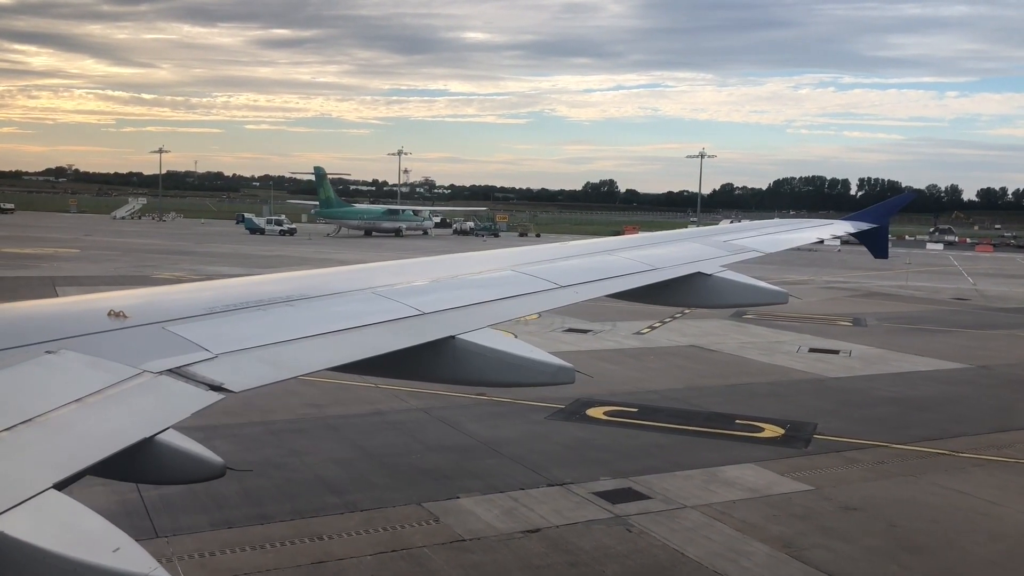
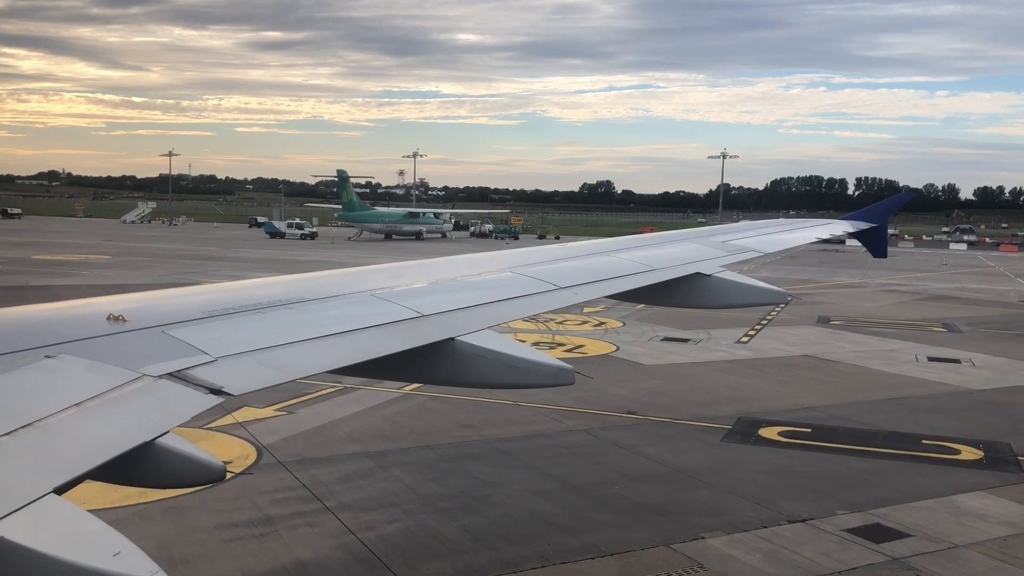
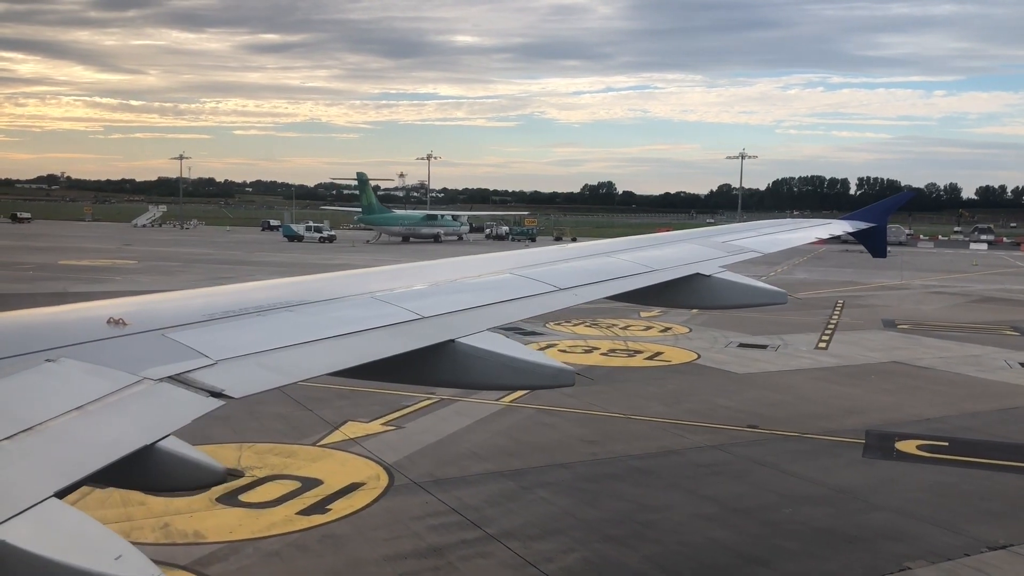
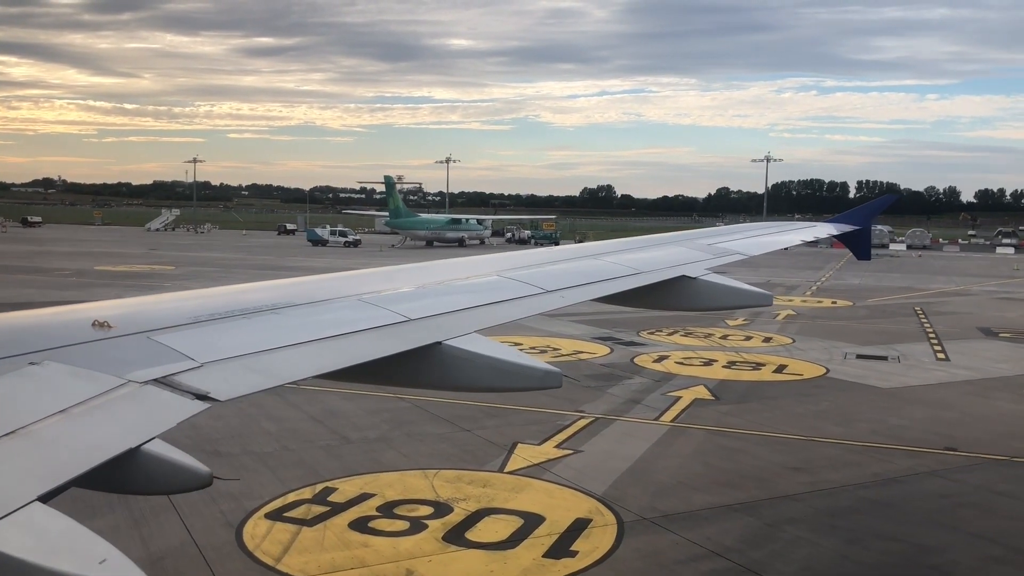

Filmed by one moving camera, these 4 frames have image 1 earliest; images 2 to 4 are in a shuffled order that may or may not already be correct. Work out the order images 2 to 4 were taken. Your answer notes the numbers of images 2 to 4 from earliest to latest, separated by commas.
2, 3, 4
